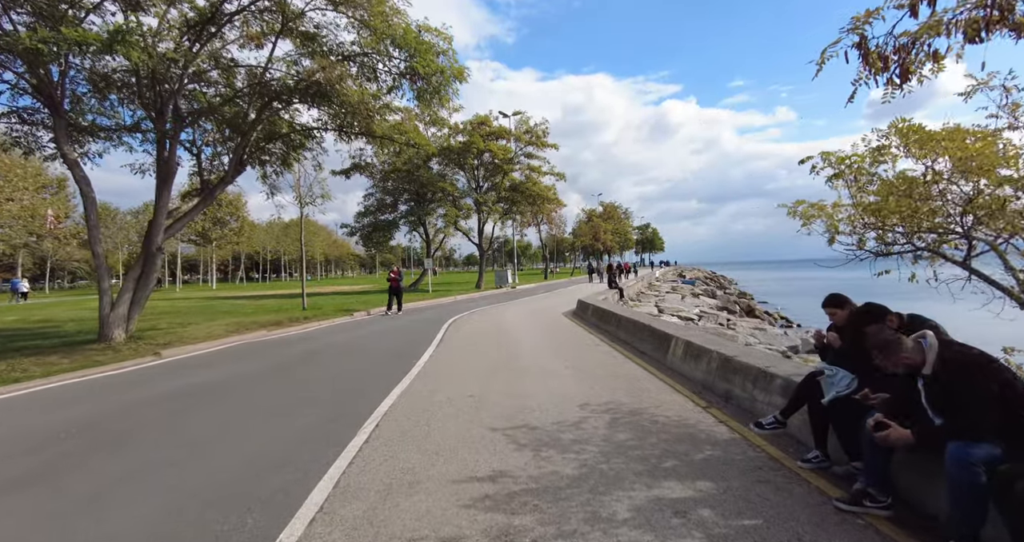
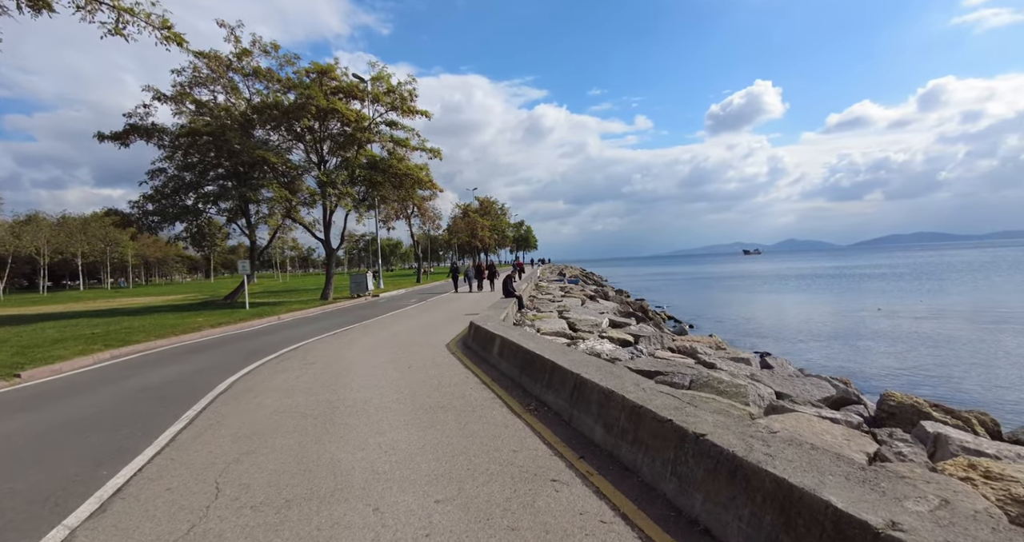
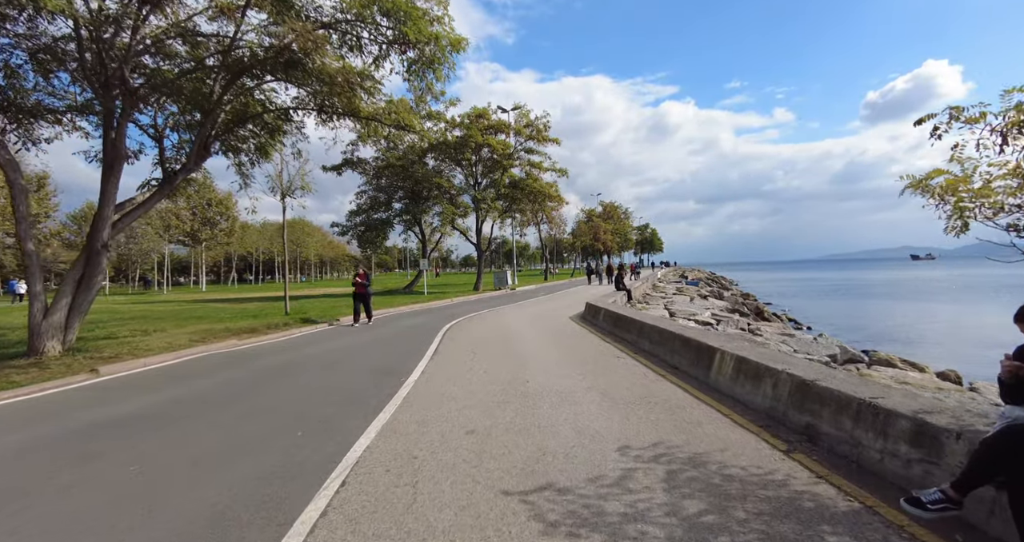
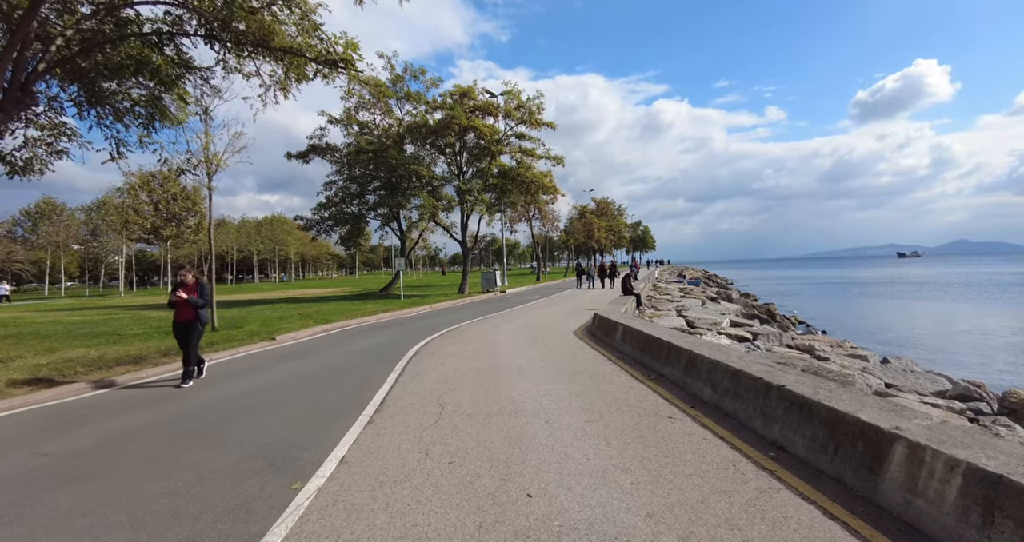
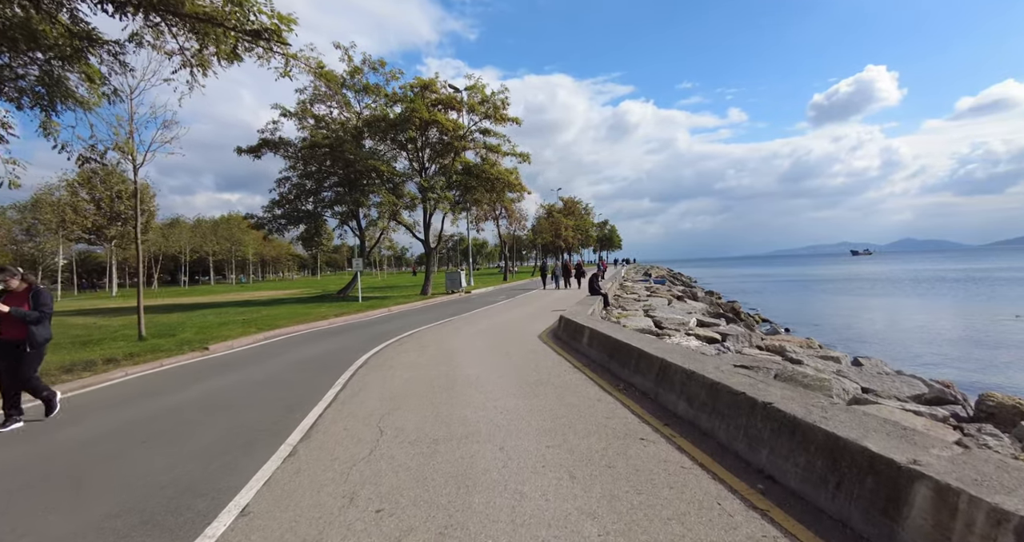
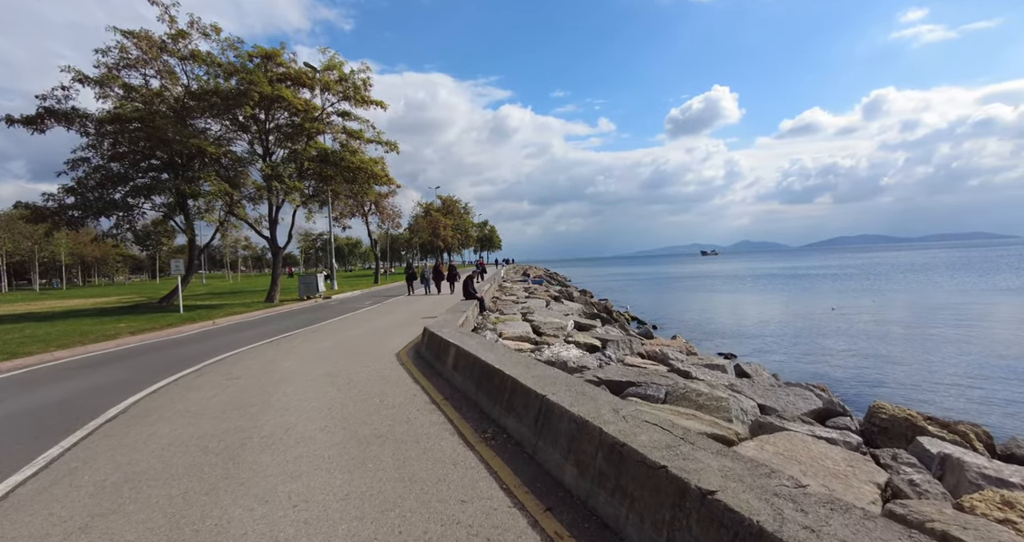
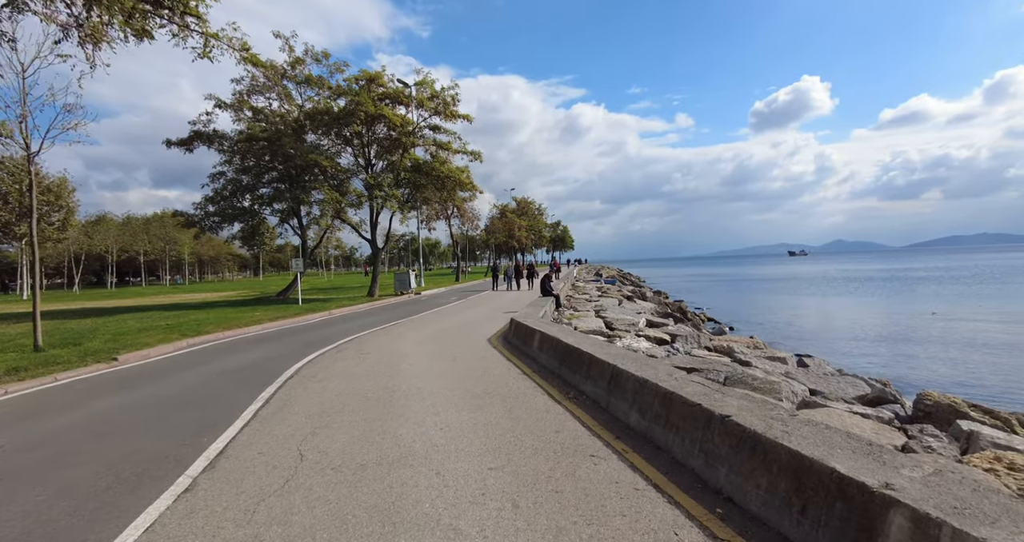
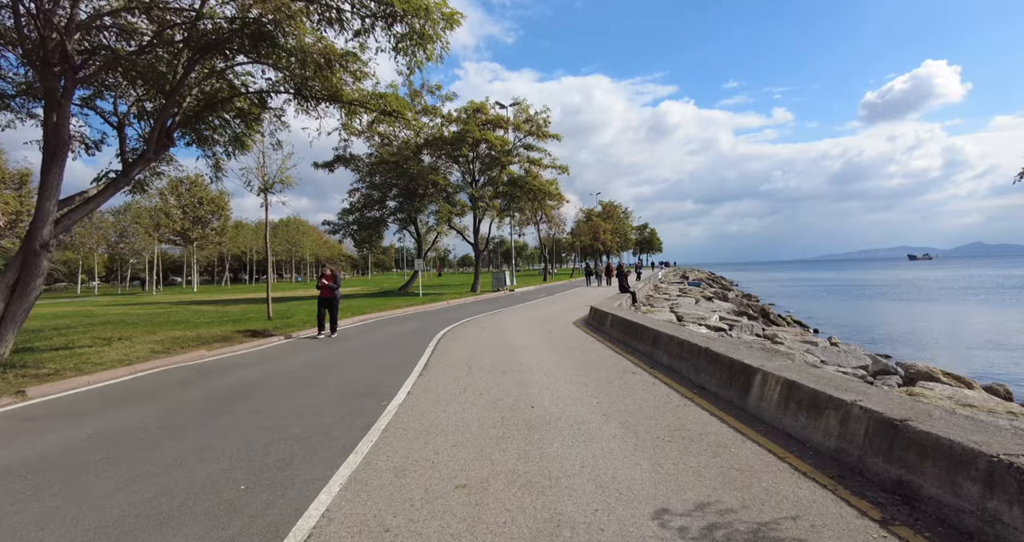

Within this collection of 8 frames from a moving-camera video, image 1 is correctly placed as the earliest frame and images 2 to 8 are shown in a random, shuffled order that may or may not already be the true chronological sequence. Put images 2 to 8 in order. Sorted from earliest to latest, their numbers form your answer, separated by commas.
3, 8, 4, 5, 7, 2, 6
